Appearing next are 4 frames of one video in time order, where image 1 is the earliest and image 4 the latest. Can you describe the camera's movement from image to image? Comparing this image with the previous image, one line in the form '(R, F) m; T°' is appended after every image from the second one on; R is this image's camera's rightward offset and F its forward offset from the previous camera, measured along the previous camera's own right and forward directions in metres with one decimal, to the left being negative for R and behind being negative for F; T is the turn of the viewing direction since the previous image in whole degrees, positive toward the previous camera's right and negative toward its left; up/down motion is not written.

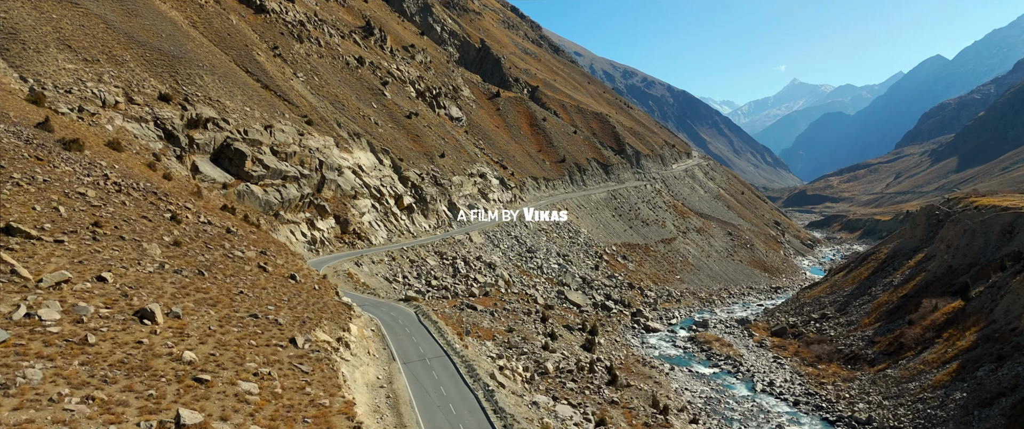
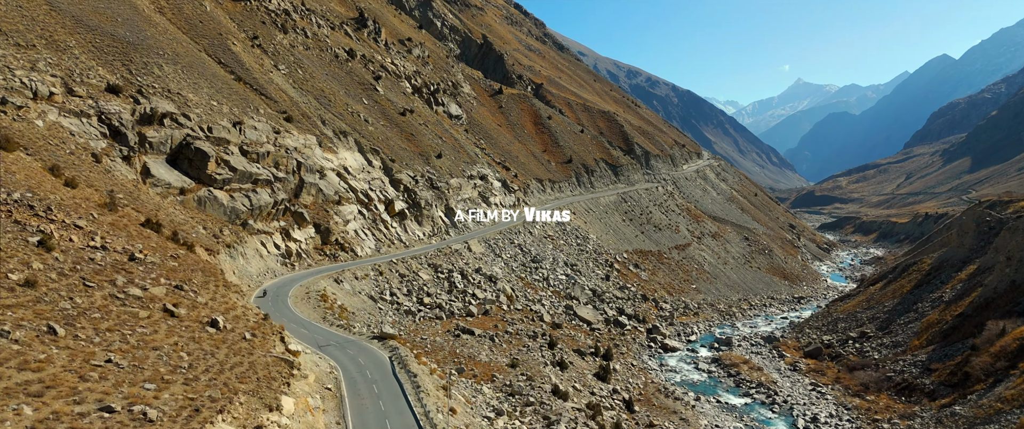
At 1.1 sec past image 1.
(0.0, +6.5) m; 0°
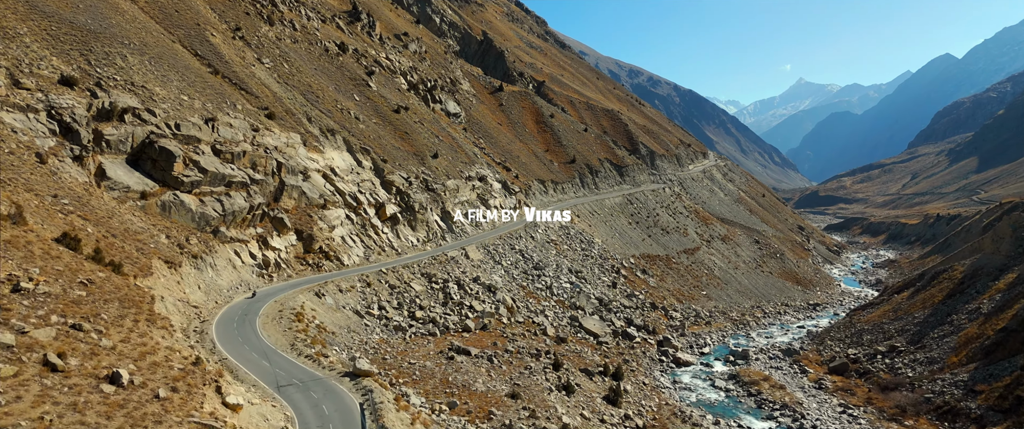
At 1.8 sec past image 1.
(0.0, +4.3) m; 0°
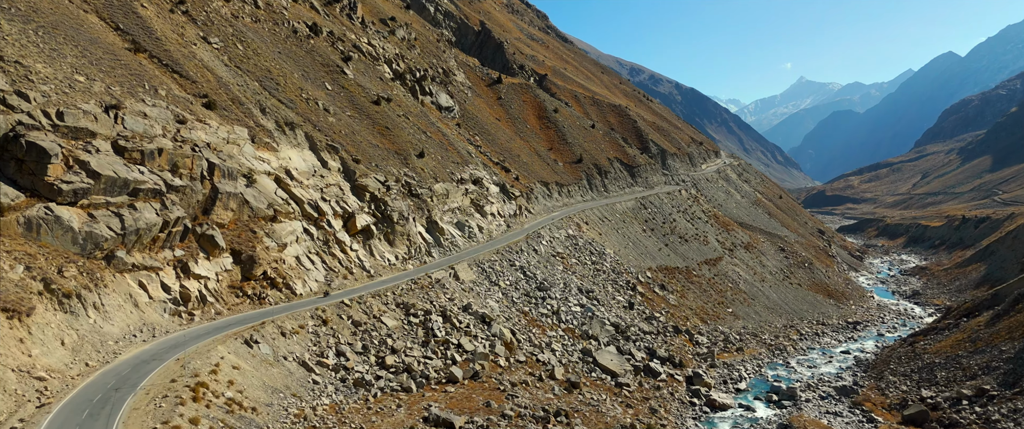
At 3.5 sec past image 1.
(+0.1, +10.1) m; 0°
